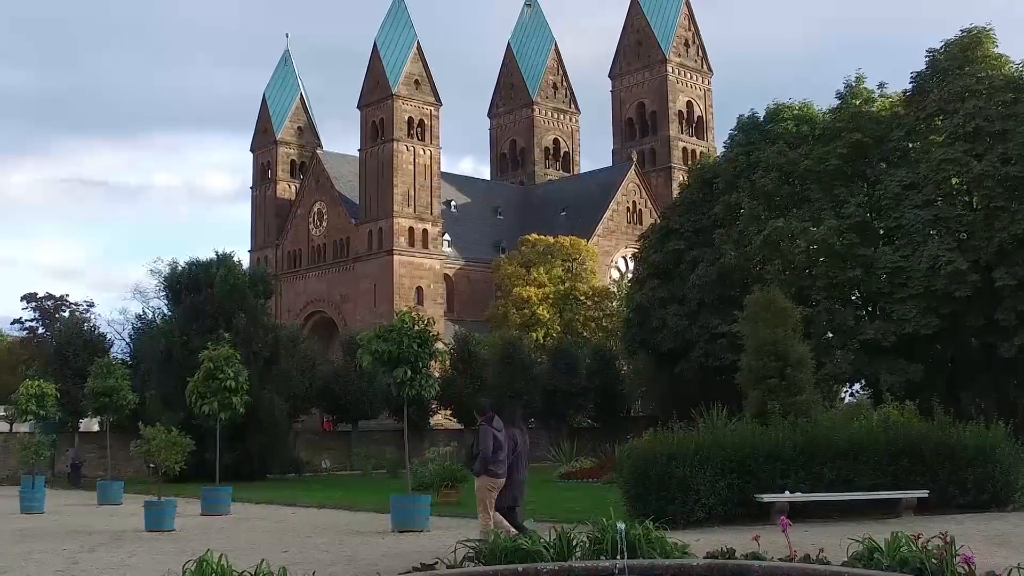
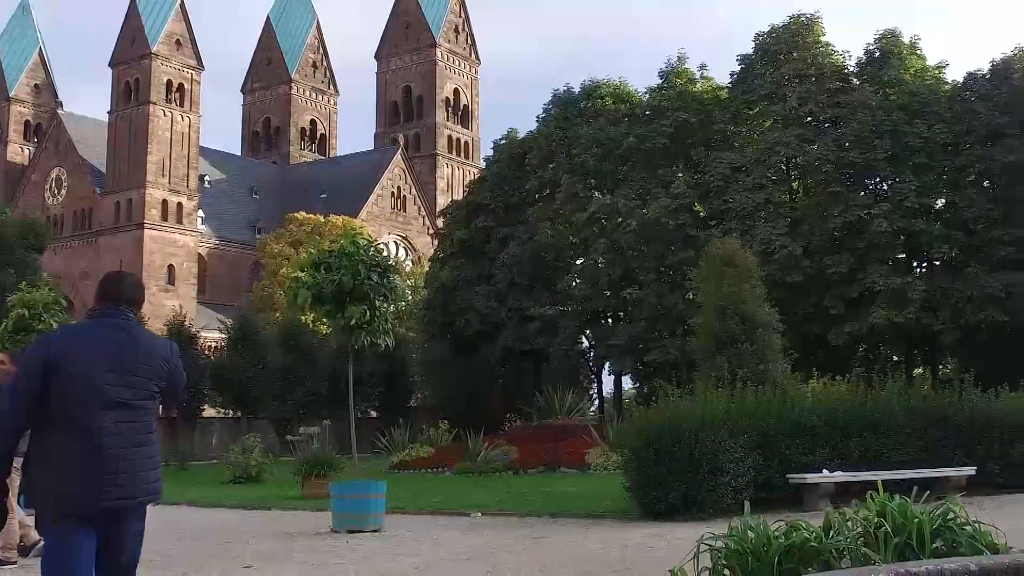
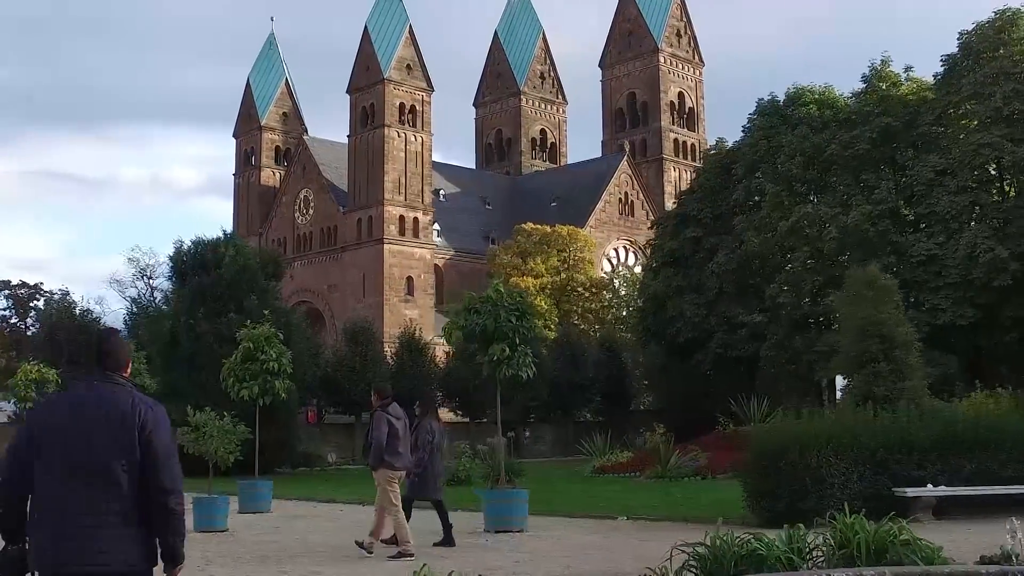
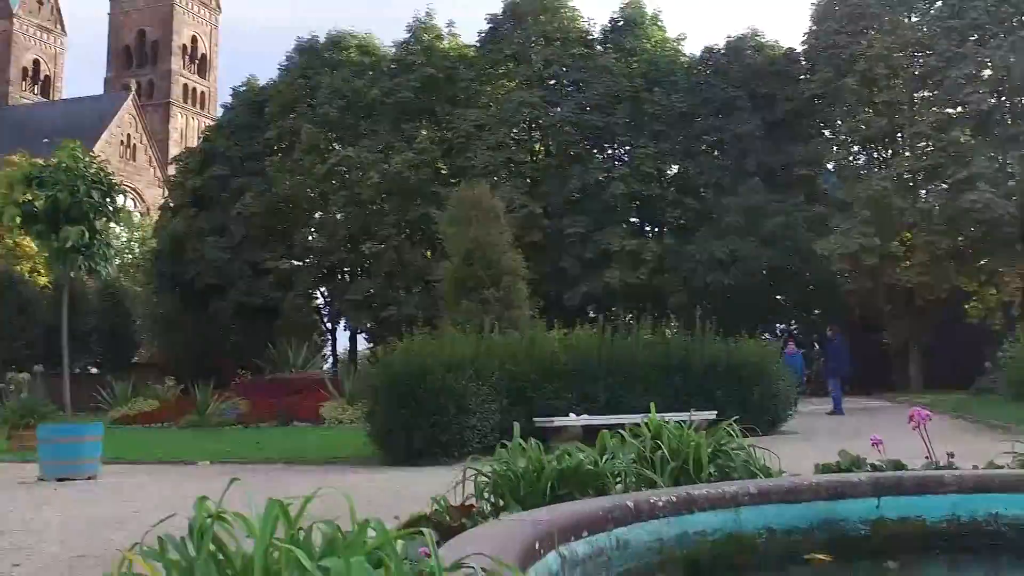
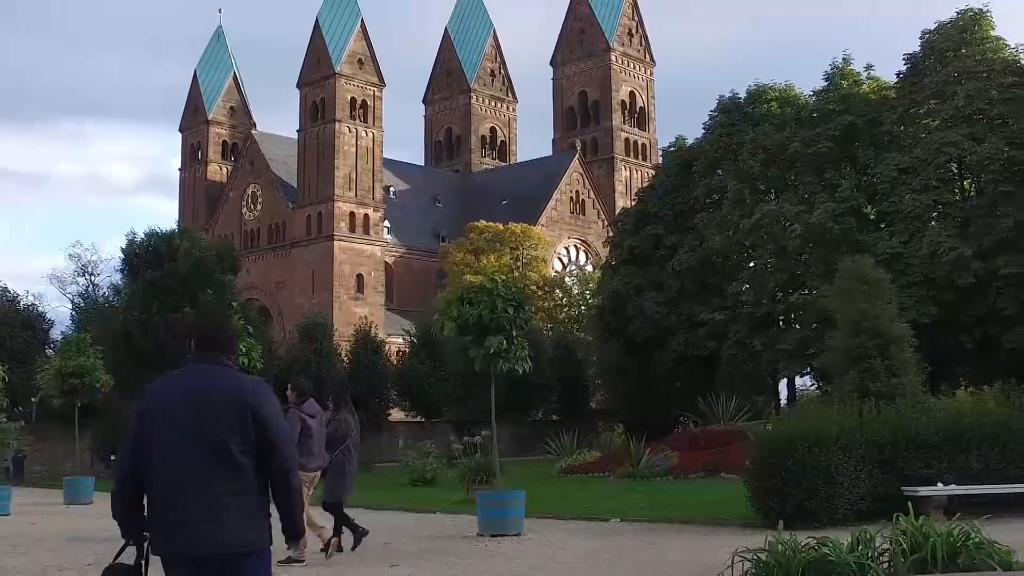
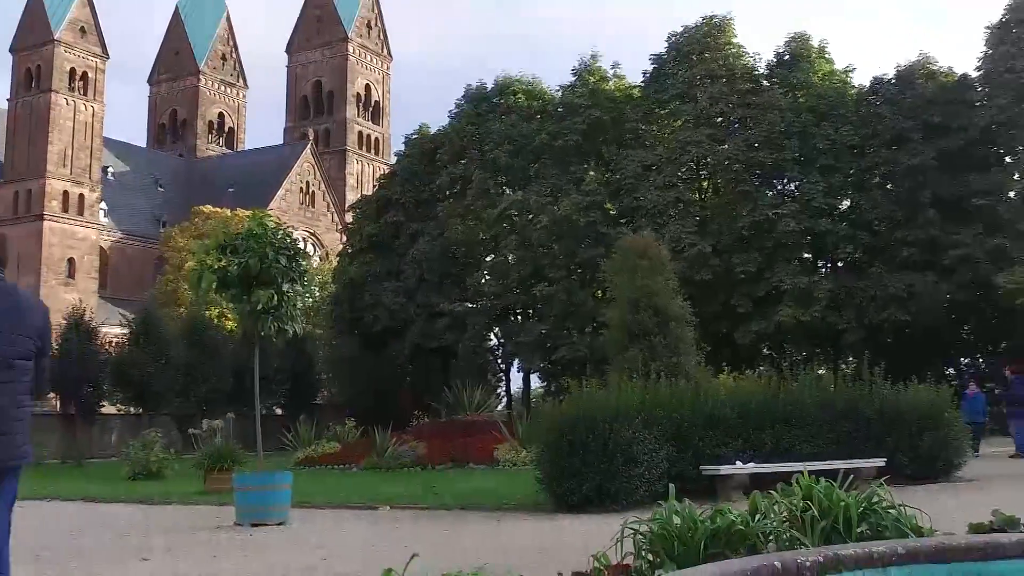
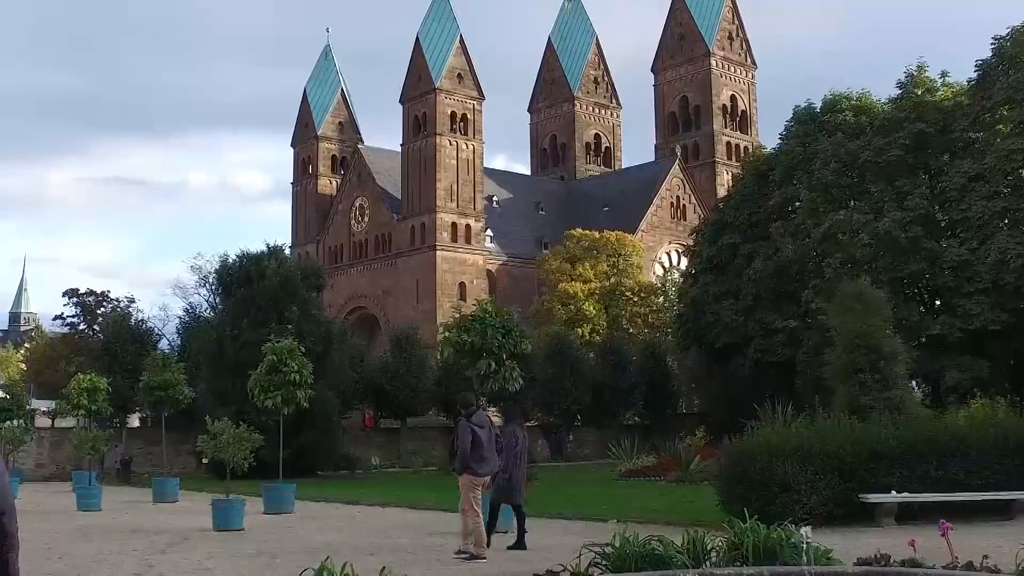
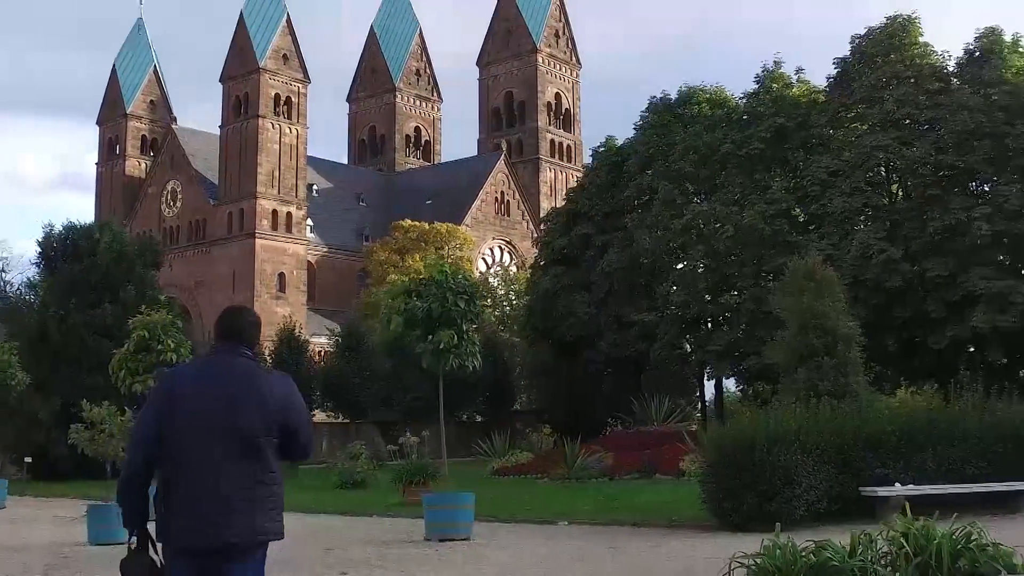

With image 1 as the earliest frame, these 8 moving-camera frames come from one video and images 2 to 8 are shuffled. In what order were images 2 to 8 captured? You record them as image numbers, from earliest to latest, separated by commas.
7, 3, 5, 8, 2, 6, 4
